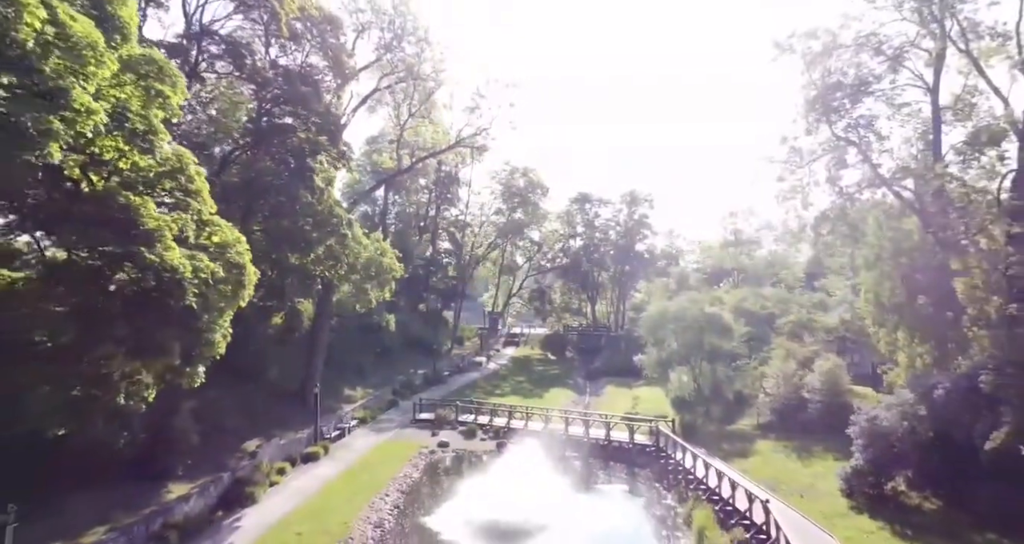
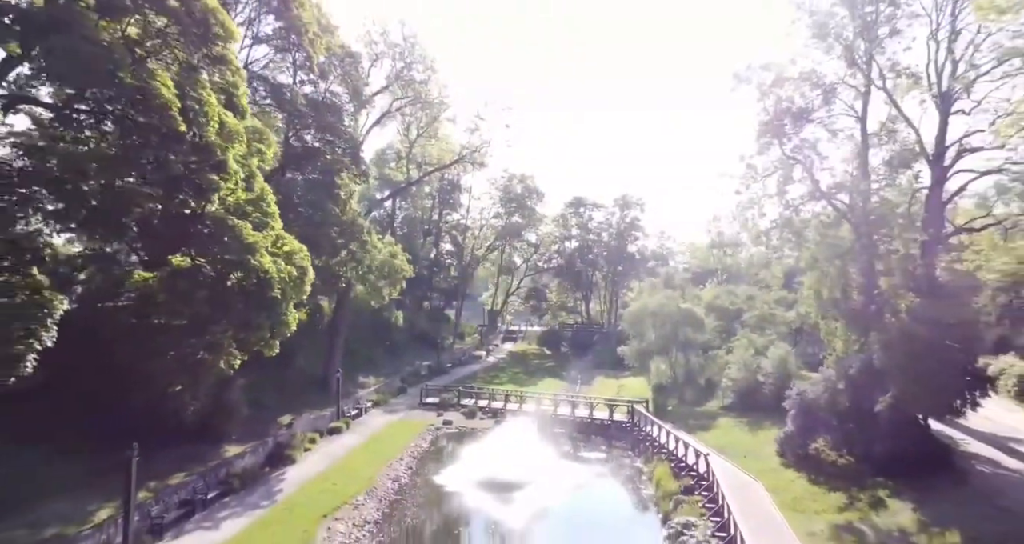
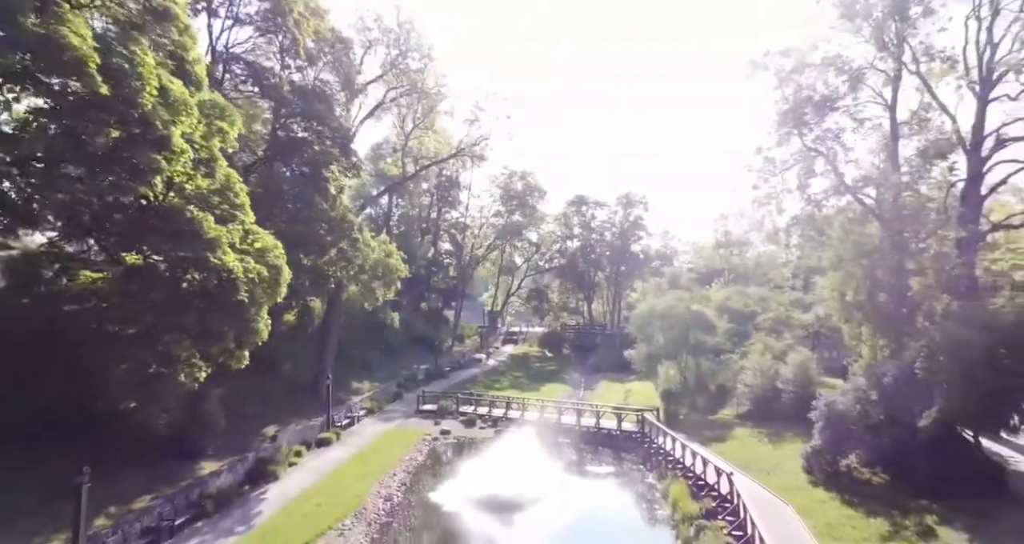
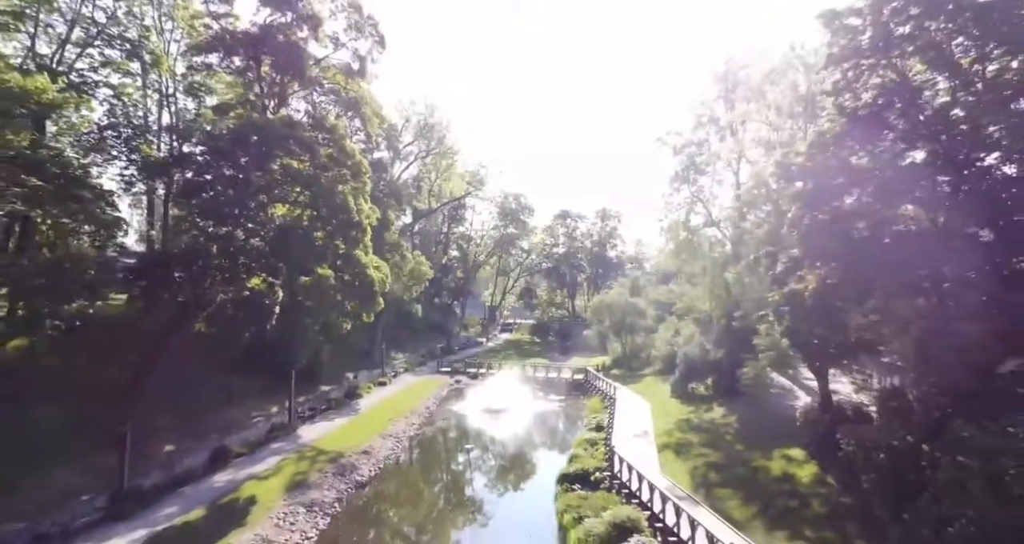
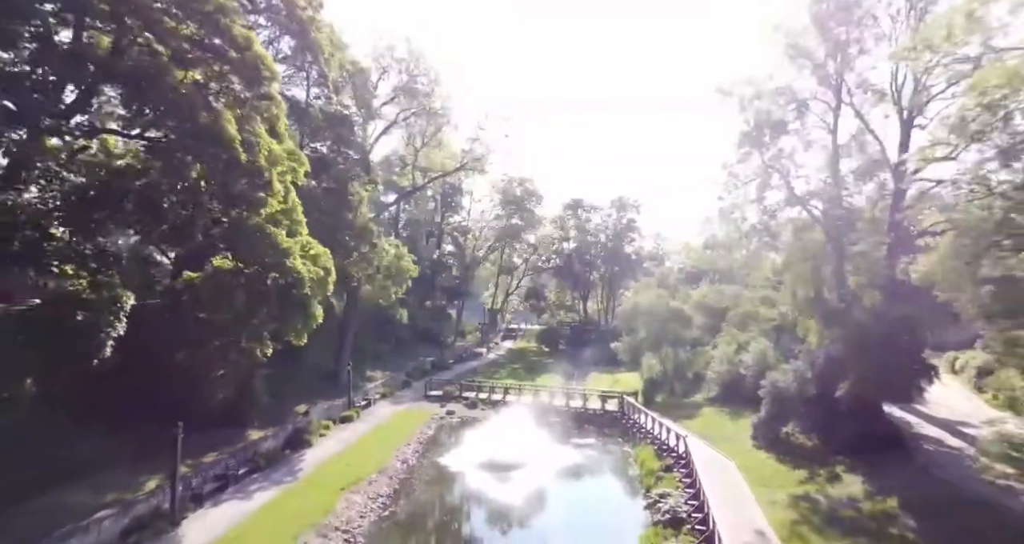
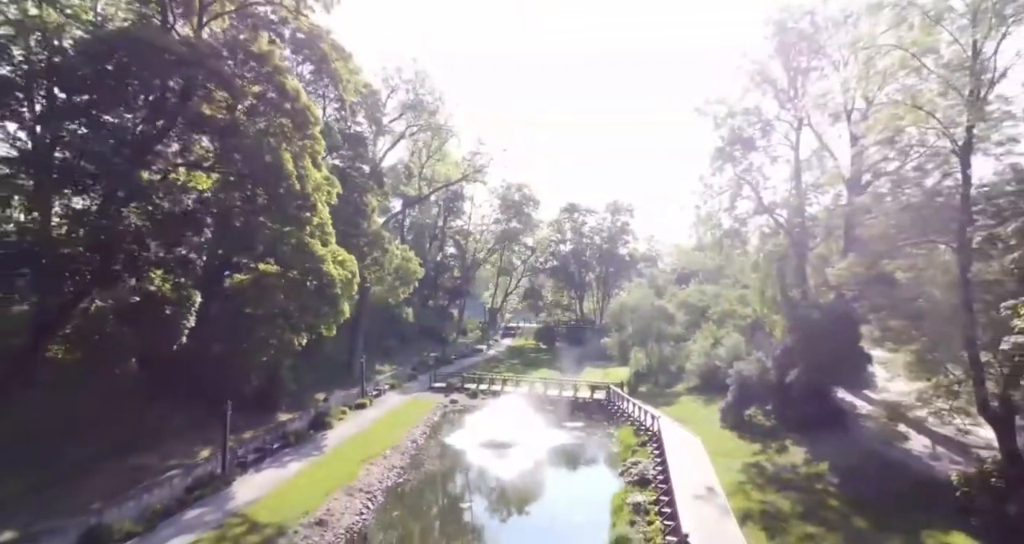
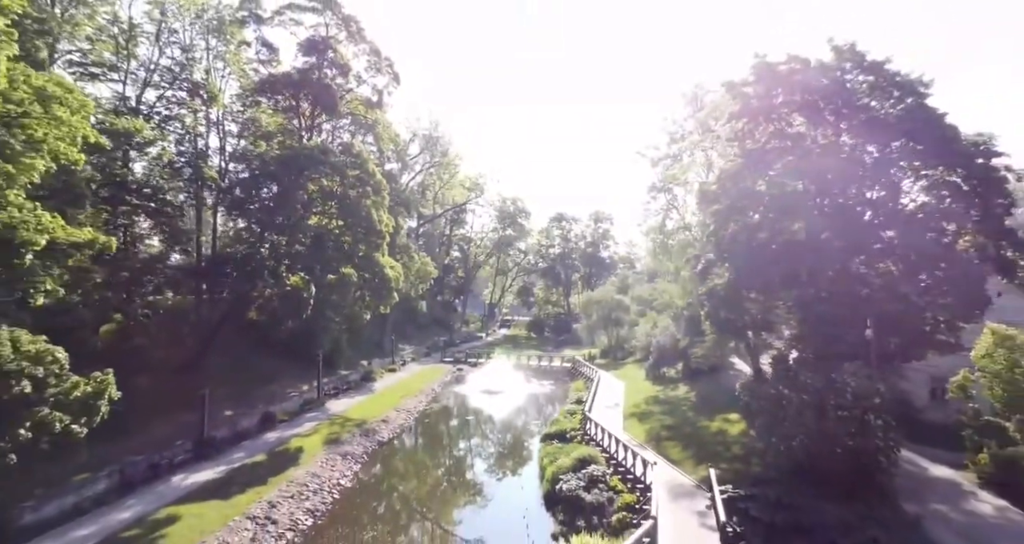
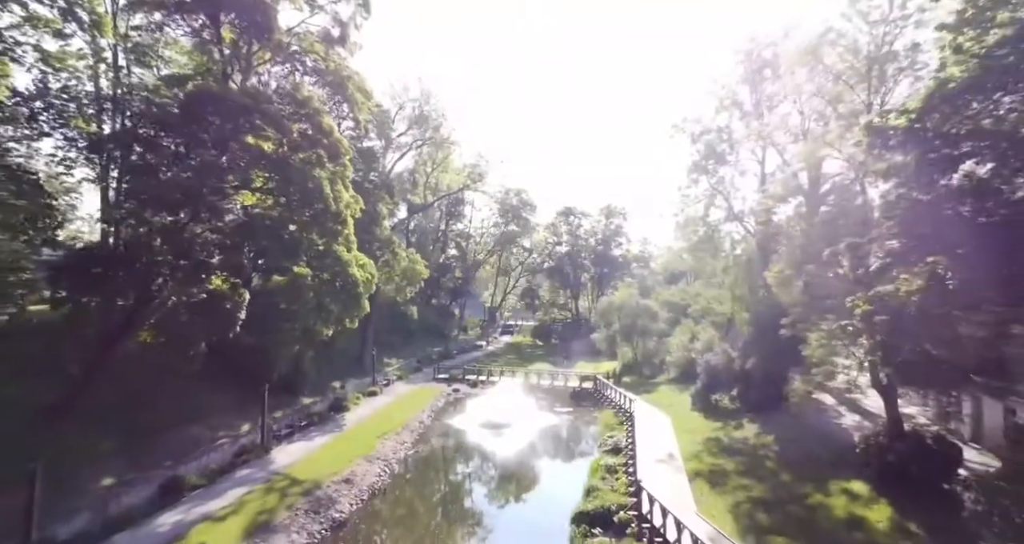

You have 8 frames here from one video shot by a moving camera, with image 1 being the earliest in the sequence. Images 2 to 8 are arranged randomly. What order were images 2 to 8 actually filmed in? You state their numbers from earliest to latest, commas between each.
3, 2, 5, 6, 8, 4, 7
